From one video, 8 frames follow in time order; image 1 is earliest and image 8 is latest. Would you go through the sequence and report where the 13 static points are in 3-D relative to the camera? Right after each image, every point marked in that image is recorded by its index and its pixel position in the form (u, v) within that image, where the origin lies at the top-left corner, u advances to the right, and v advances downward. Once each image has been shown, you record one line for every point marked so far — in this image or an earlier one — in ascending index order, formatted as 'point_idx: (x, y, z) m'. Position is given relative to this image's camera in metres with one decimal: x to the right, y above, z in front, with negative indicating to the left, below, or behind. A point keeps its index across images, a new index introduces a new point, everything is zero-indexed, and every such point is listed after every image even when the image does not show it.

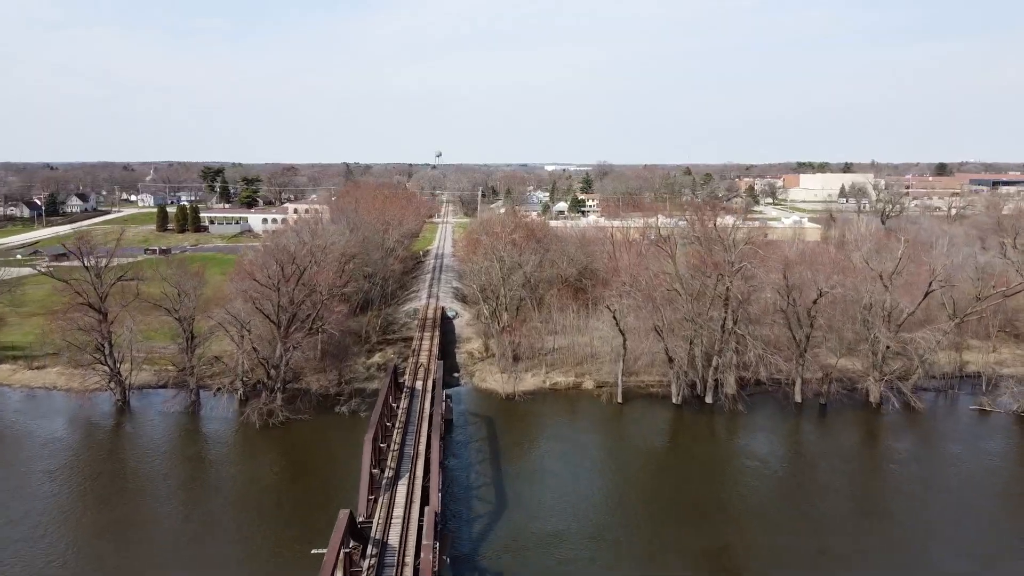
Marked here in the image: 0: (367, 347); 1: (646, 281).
0: (-2.8, -1.2, +19.3) m
1: (+2.2, +0.1, +16.4) m
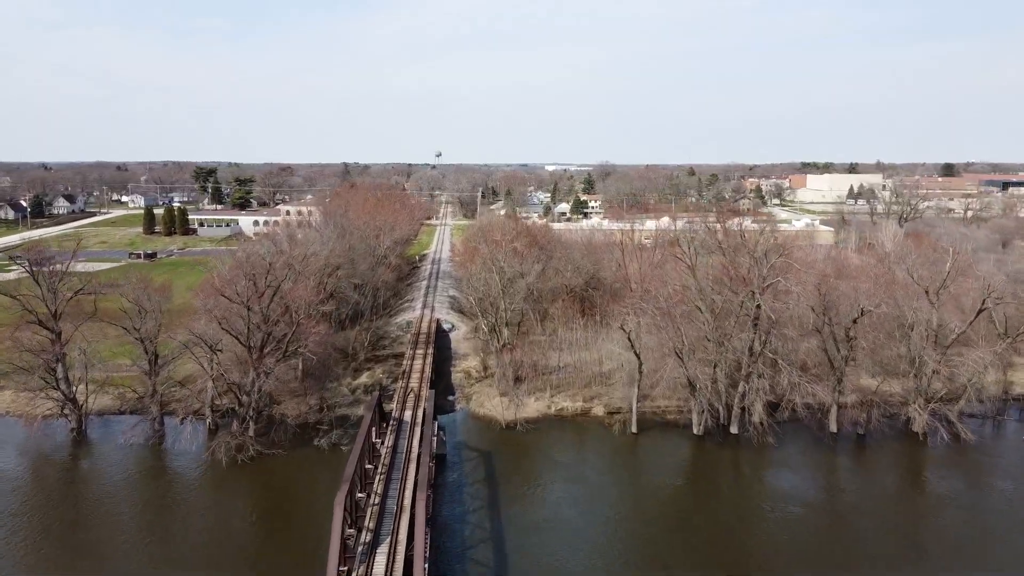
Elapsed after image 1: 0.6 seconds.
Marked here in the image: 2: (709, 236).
0: (-2.8, -1.4, +17.6) m
1: (+2.2, -0.1, +14.7) m
2: (+3.6, +0.9, +18.1) m
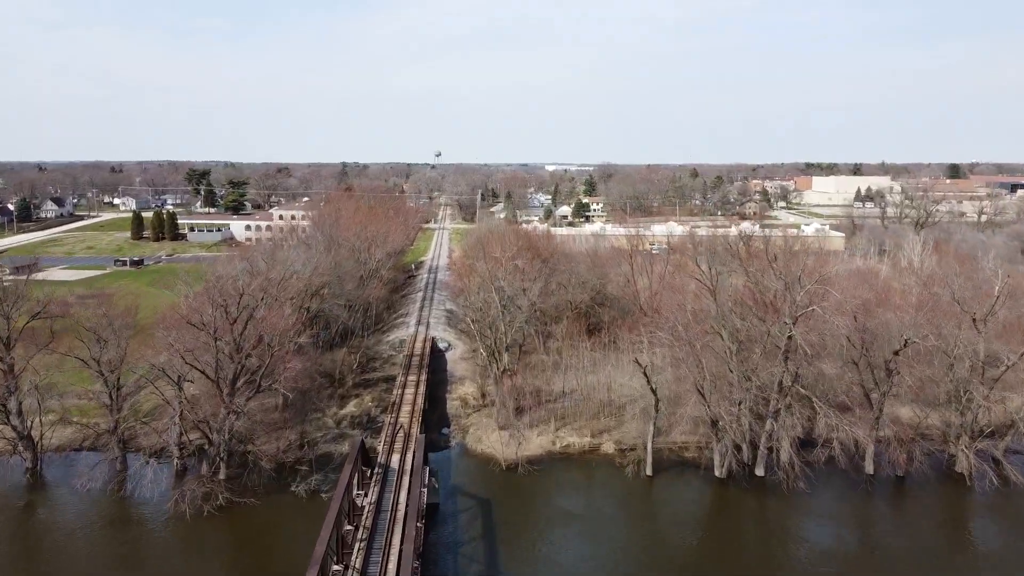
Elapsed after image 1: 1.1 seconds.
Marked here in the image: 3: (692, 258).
0: (-2.8, -1.7, +16.1) m
1: (+2.2, -0.4, +13.3) m
2: (+3.6, +0.6, +16.7) m
3: (+3.2, +0.6, +18.1) m
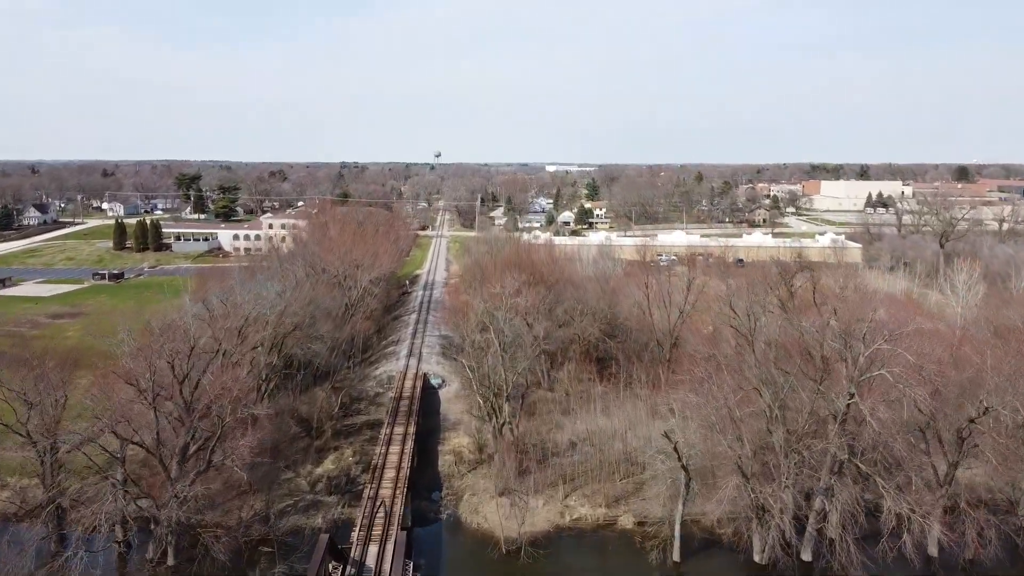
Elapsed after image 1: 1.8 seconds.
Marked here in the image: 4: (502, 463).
0: (-2.7, -2.2, +14.2) m
1: (+2.2, -1.0, +11.3) m
2: (+3.6, 0.0, +14.7) m
3: (+3.2, 0.0, +16.1) m
4: (-0.1, -2.2, +13.1) m
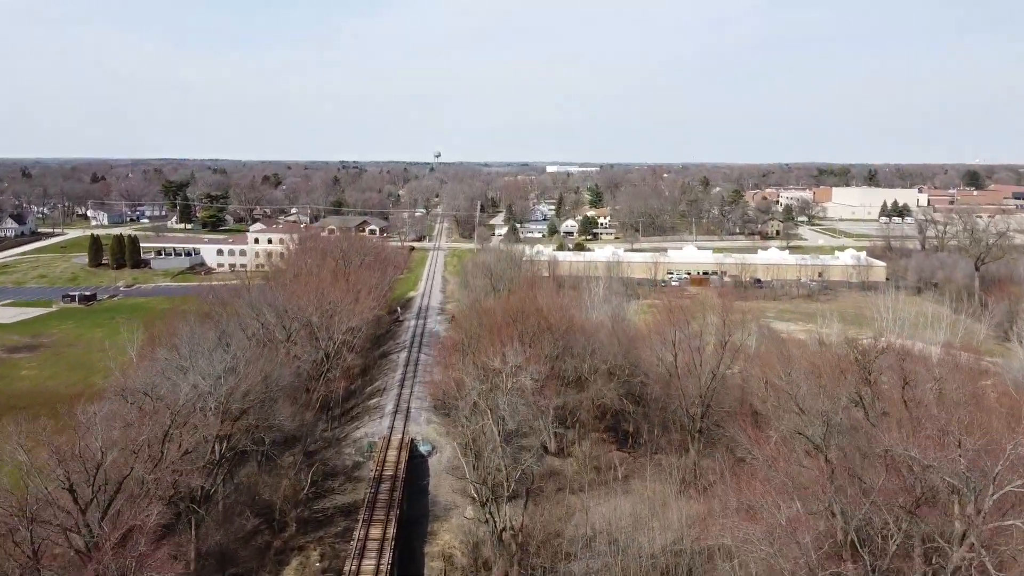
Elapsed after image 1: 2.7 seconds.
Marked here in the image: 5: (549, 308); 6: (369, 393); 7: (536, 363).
0: (-2.7, -3.0, +11.7) m
1: (+2.3, -1.8, +8.8) m
2: (+3.6, -0.7, +12.2) m
3: (+3.3, -0.8, +13.6) m
4: (-0.1, -3.0, +10.6) m
5: (+0.6, -0.4, +17.1) m
6: (-2.6, -1.9, +18.7) m
7: (+0.4, -0.9, +14.2) m
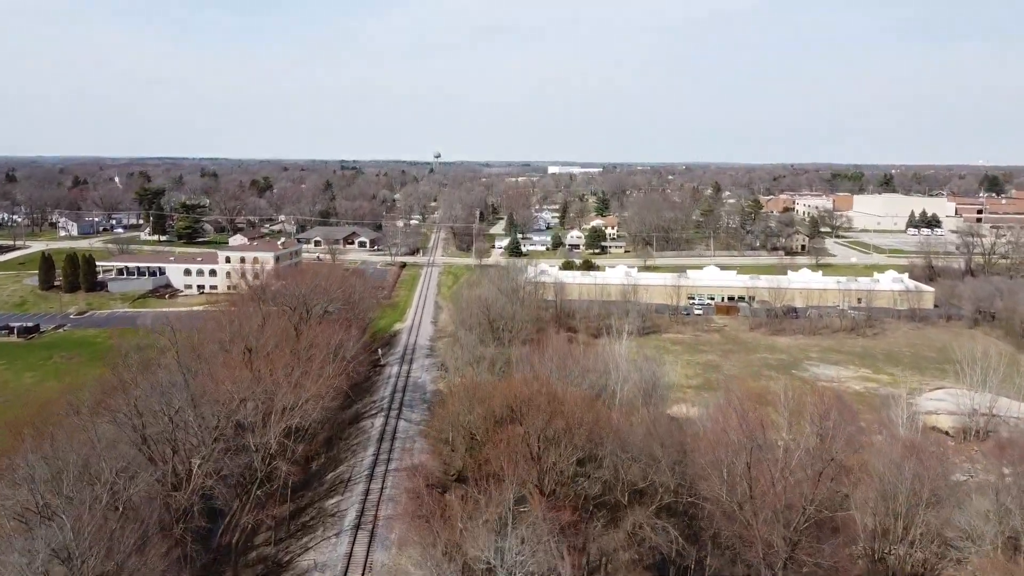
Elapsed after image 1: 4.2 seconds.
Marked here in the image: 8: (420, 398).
0: (-2.7, -3.9, +7.5) m
1: (+2.3, -2.7, +4.7) m
2: (+3.6, -1.6, +8.0) m
3: (+3.3, -1.7, +9.5) m
4: (-0.1, -3.9, +6.4) m
5: (+0.7, -1.3, +13.0) m
6: (-2.6, -2.8, +14.5) m
7: (+0.4, -1.8, +10.0) m
8: (-1.7, -2.1, +19.2) m
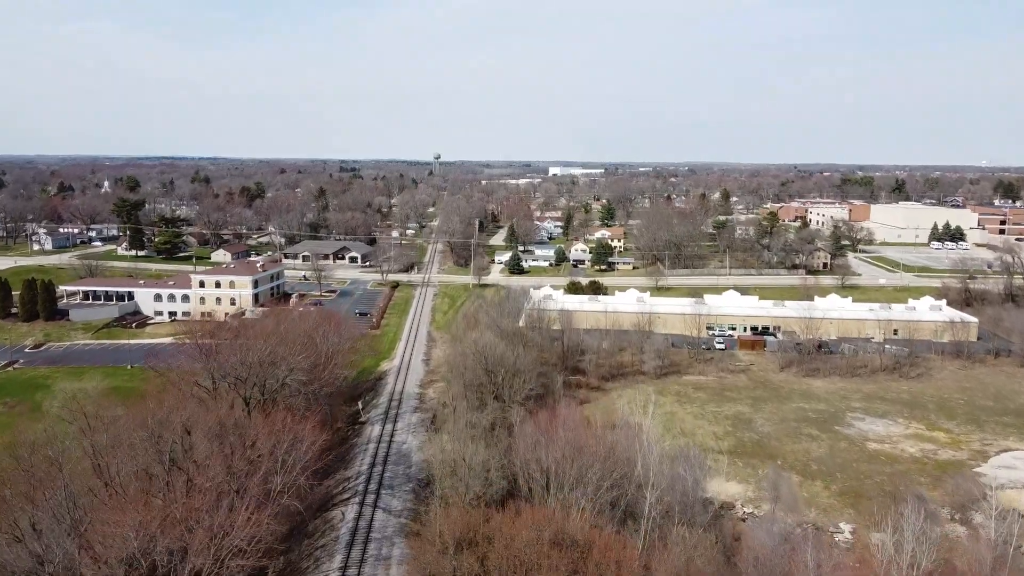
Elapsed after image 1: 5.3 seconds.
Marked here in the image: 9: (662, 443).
0: (-2.7, -4.8, +4.5) m
1: (+2.3, -3.6, +1.6) m
2: (+3.7, -2.5, +4.9) m
3: (+3.3, -2.6, +6.4) m
4: (-0.1, -4.8, +3.3) m
5: (+0.7, -2.2, +9.9) m
6: (-2.6, -3.7, +11.5) m
7: (+0.4, -2.7, +6.9) m
8: (-1.7, -3.0, +16.1) m
9: (+2.6, -2.1, +17.7) m
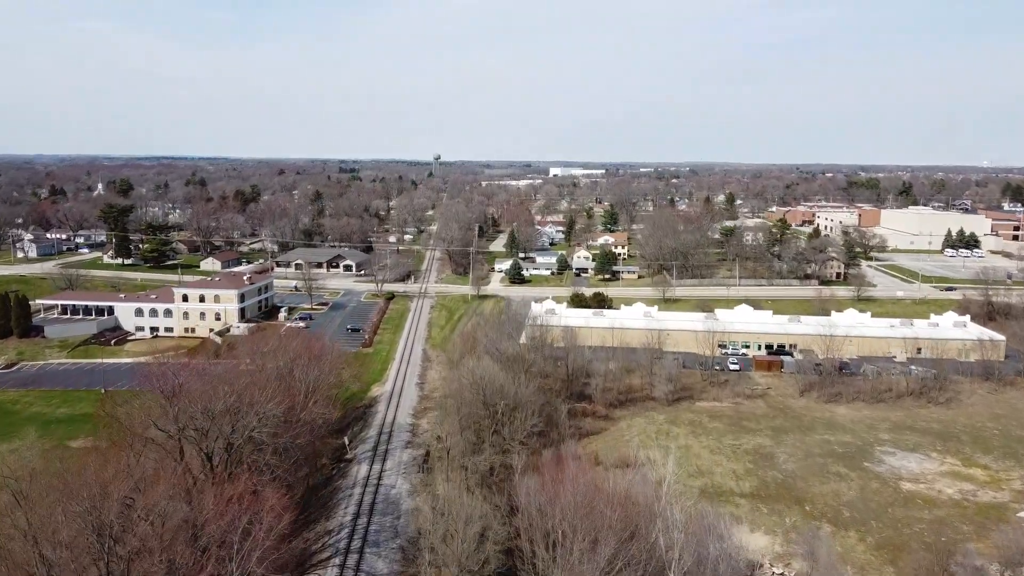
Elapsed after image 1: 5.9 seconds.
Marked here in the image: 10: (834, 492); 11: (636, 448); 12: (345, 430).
0: (-2.7, -5.2, +2.8) m
1: (+2.3, -4.0, -0.1) m
2: (+3.7, -3.0, +3.3) m
3: (+3.3, -3.0, +4.7) m
4: (-0.1, -5.3, +1.7) m
5: (+0.7, -2.6, +8.2) m
6: (-2.6, -4.2, +9.8) m
7: (+0.4, -3.1, +5.3) m
8: (-1.7, -3.4, +14.4) m
9: (+2.6, -2.5, +16.1) m
10: (+5.5, -3.5, +17.3) m
11: (+2.2, -2.2, +18.1) m
12: (-3.2, -2.8, +19.9) m
